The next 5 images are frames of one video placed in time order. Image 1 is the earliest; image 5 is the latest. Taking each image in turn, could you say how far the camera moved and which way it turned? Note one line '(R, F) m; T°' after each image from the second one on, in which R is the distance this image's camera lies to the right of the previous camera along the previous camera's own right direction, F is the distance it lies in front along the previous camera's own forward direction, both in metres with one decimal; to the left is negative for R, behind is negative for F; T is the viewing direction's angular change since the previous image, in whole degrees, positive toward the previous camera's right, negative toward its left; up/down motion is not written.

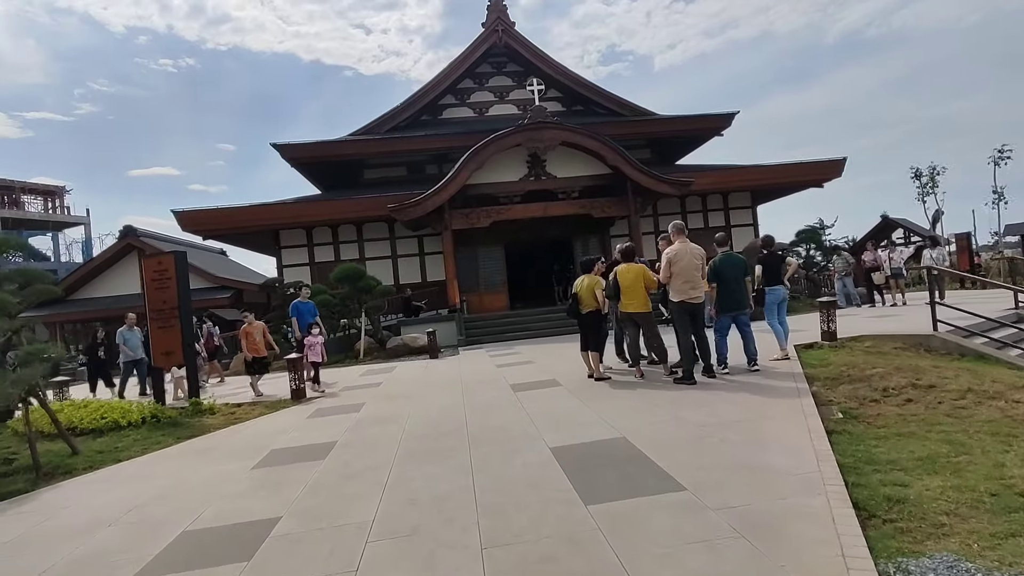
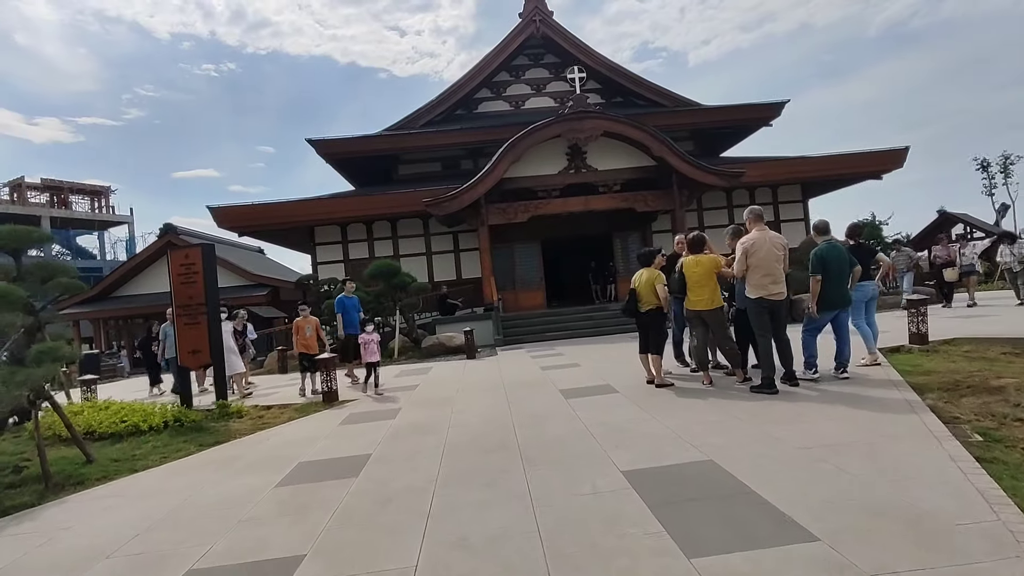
(-0.2, +0.8) m; -3°
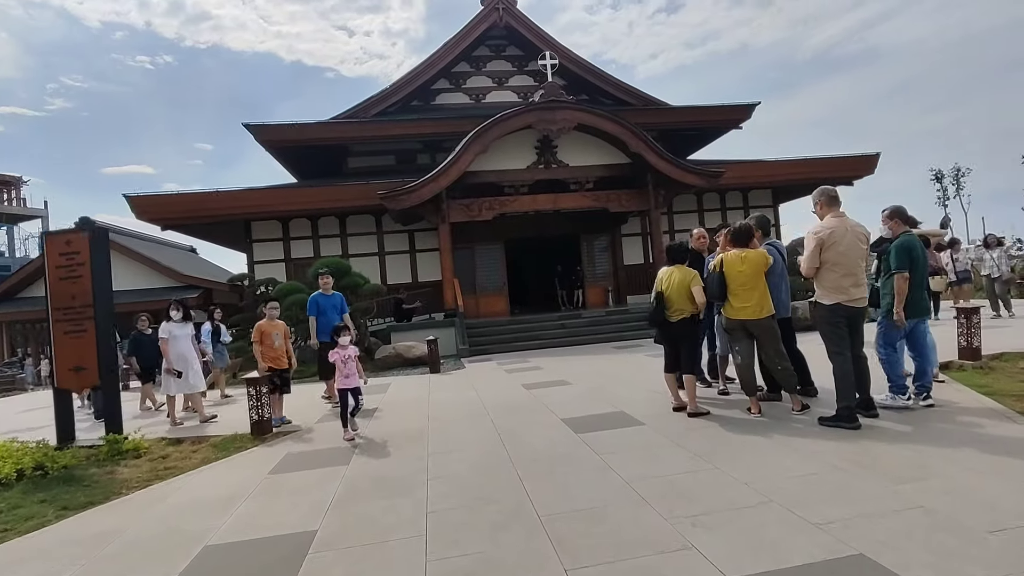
(-0.4, +1.7) m; +5°
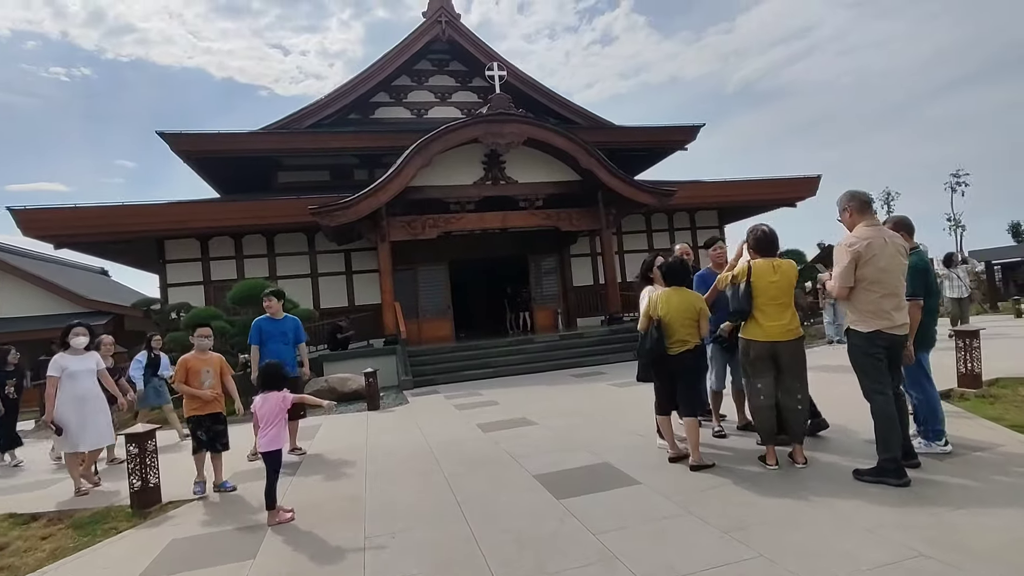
(-0.2, +1.1) m; +6°
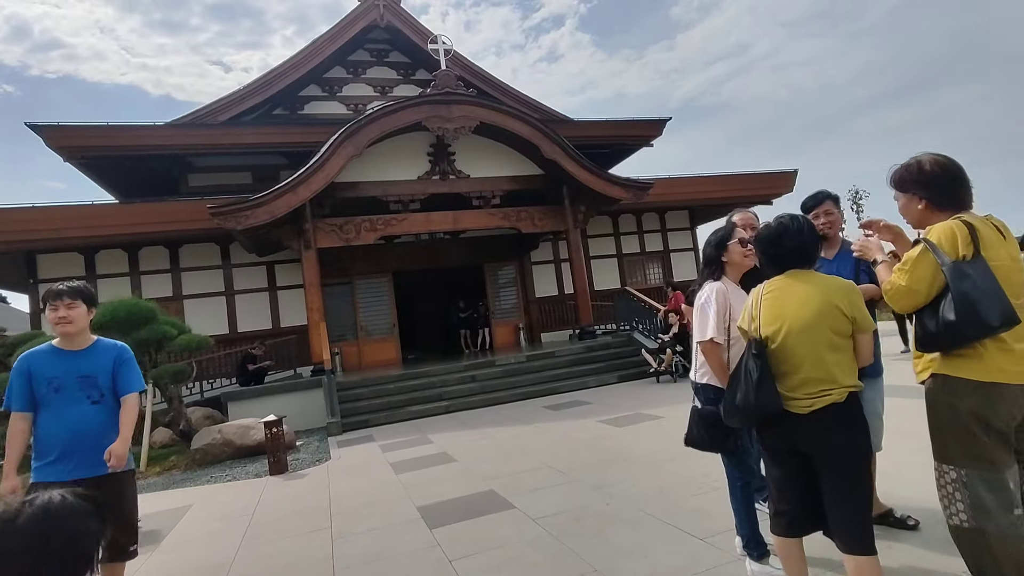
(0.0, +2.5) m; +5°
